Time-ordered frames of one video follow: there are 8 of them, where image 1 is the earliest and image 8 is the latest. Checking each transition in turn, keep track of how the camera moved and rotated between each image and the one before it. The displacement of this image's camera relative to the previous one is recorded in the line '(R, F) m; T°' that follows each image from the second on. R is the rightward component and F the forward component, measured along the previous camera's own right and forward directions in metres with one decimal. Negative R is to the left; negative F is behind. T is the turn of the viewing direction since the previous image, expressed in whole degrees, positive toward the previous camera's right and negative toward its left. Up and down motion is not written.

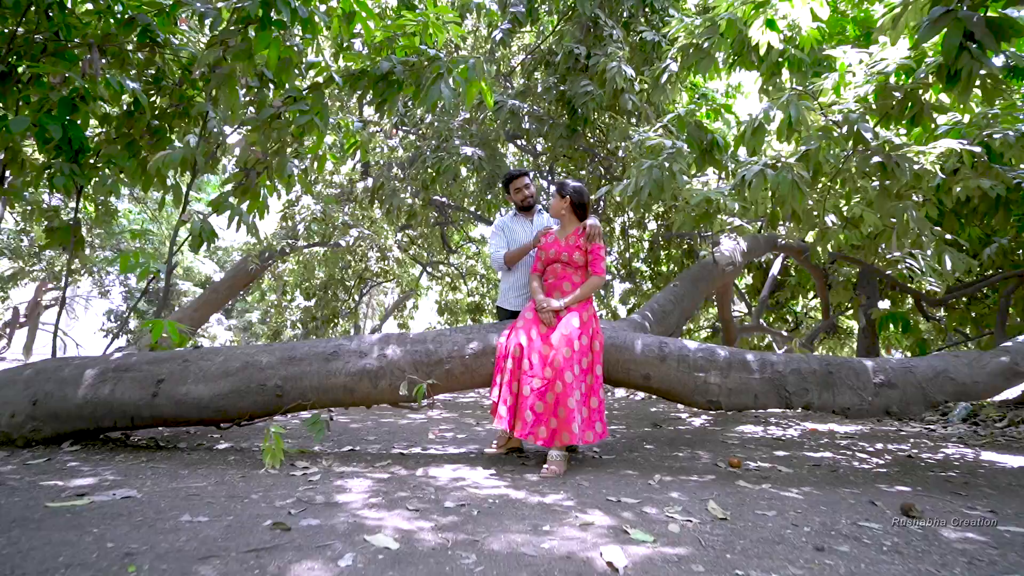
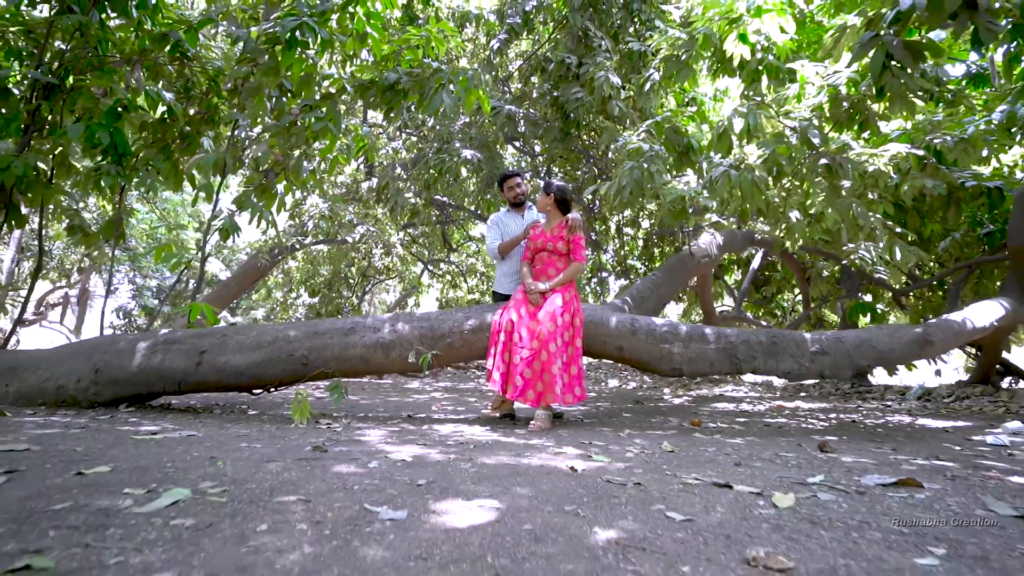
(0.0, -0.5) m; 0°
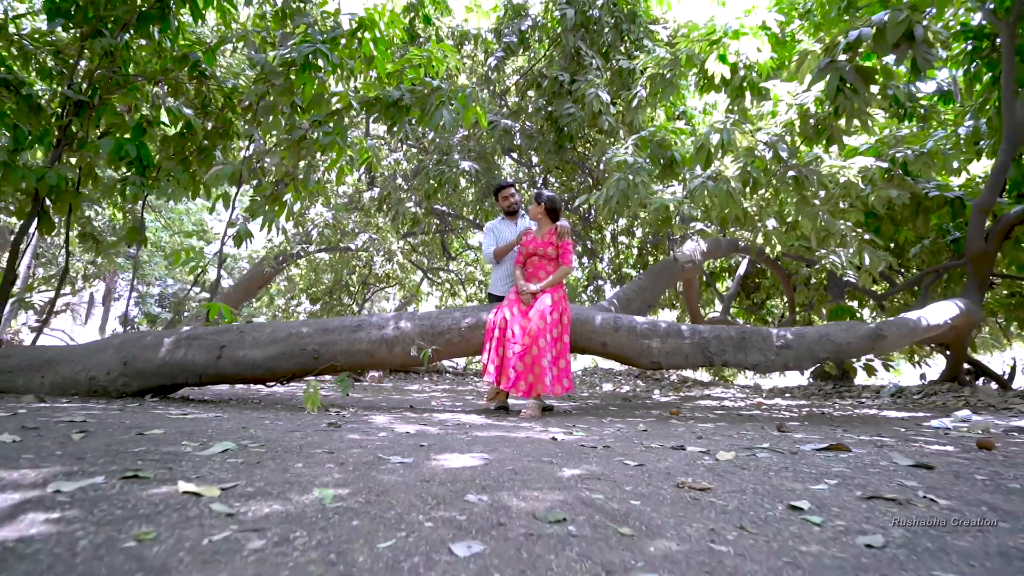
(0.0, -0.3) m; 0°
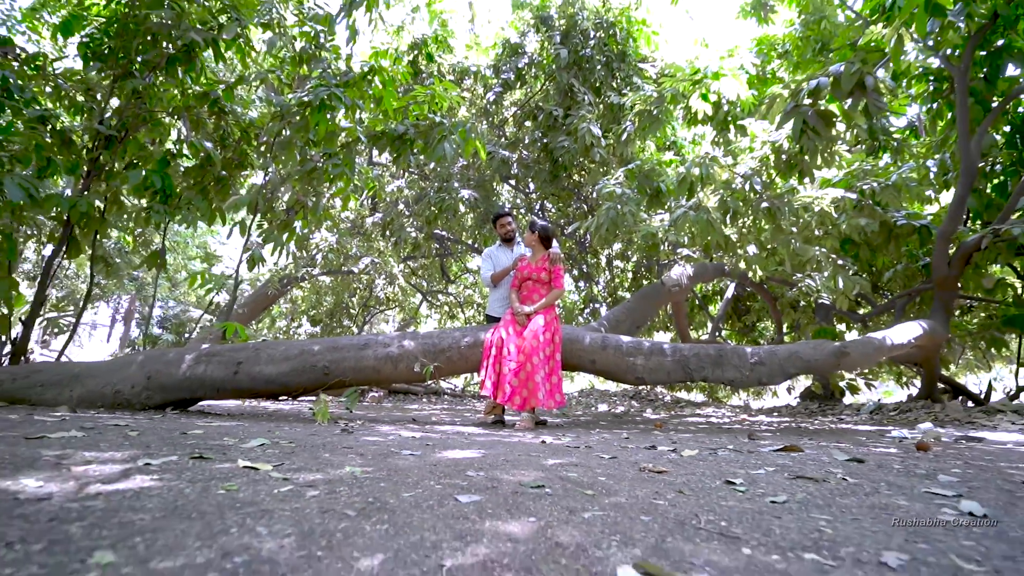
(0.0, -0.3) m; 0°
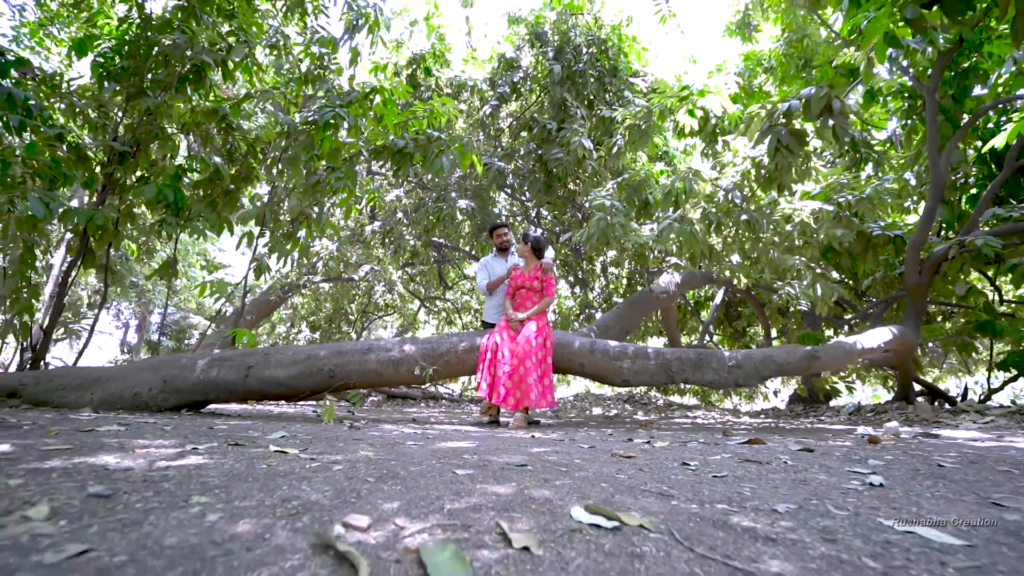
(0.0, -0.3) m; 0°
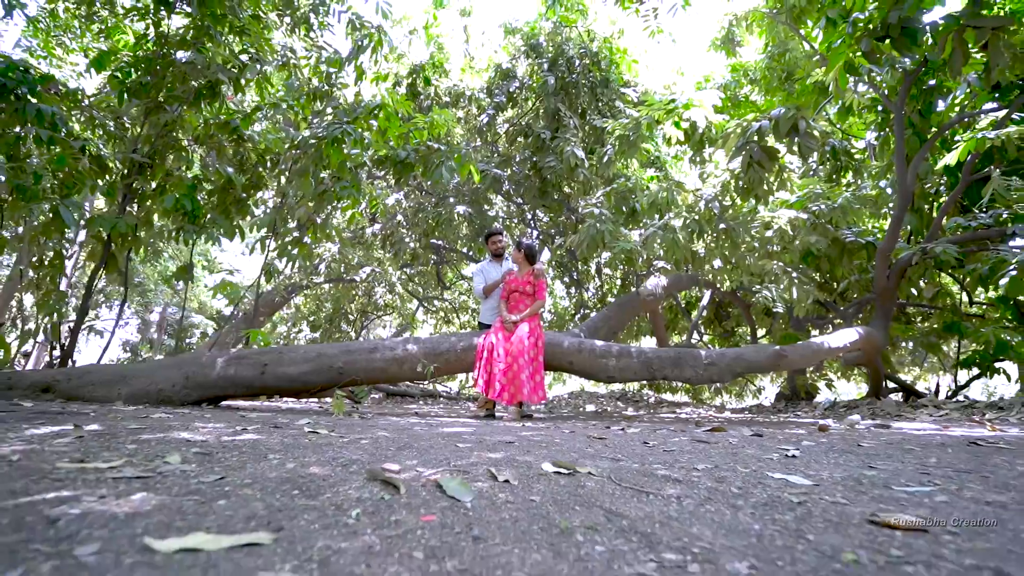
(0.0, -0.3) m; 0°
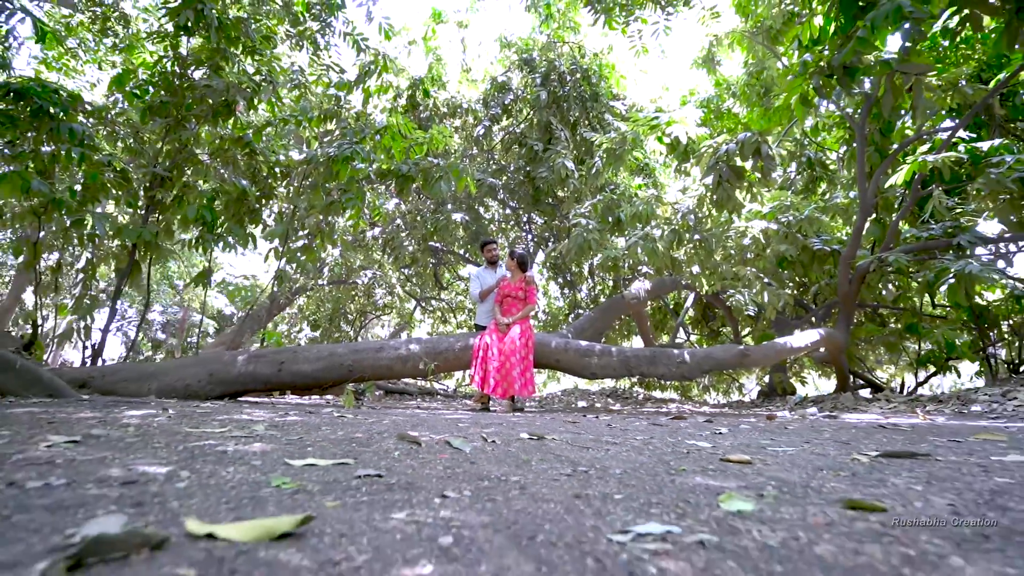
(0.0, -0.5) m; 0°
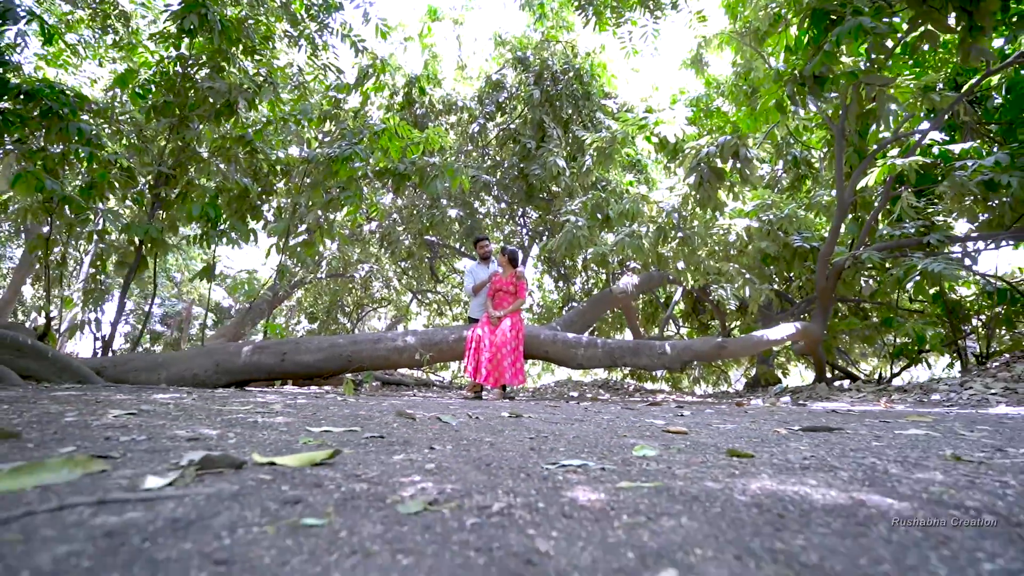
(0.0, -0.3) m; 0°
